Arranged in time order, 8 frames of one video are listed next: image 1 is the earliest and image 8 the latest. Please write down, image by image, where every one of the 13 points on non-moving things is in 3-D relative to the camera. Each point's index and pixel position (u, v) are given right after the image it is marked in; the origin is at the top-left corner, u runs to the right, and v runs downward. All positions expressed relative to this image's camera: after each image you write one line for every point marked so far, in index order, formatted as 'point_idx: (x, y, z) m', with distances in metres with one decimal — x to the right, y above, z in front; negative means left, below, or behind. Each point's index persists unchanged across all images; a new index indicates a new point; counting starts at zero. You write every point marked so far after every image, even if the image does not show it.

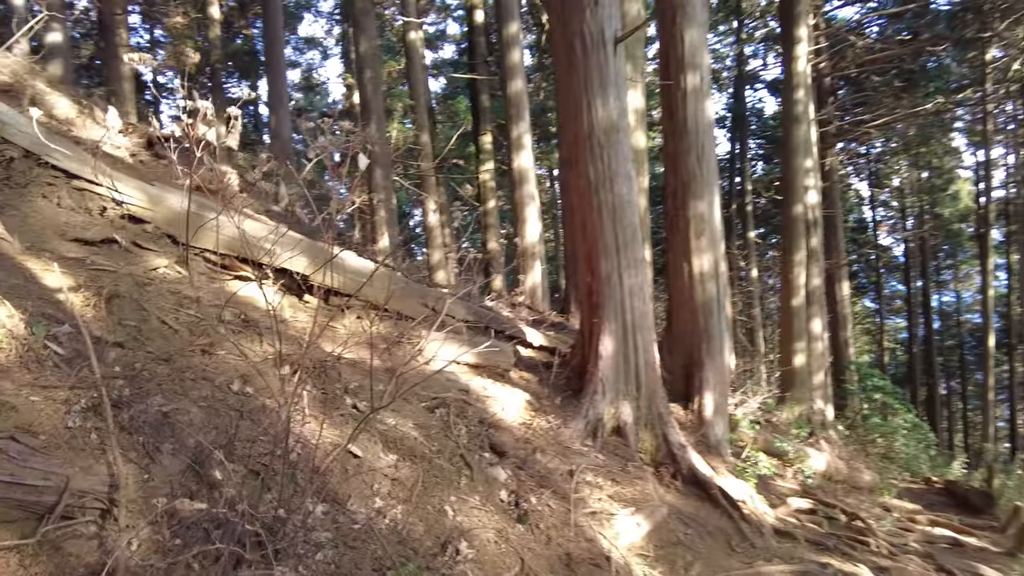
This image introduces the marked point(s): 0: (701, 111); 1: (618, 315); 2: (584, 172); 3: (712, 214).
0: (+2.2, +2.0, +7.5) m
1: (+1.0, -0.2, +6.1) m
2: (+0.7, +1.1, +6.1) m
3: (+2.3, +0.8, +7.5) m
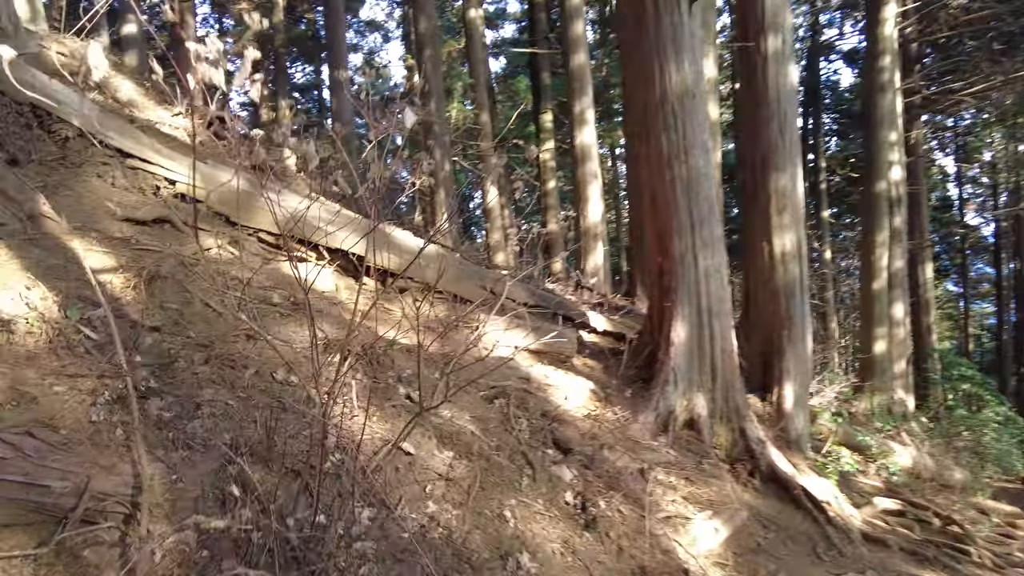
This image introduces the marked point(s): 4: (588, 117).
0: (+2.8, +2.2, +6.9) m
1: (+1.5, -0.1, +5.6) m
2: (+1.2, +1.2, +5.7) m
3: (+2.9, +1.0, +6.9) m
4: (+1.5, +3.3, +12.9) m
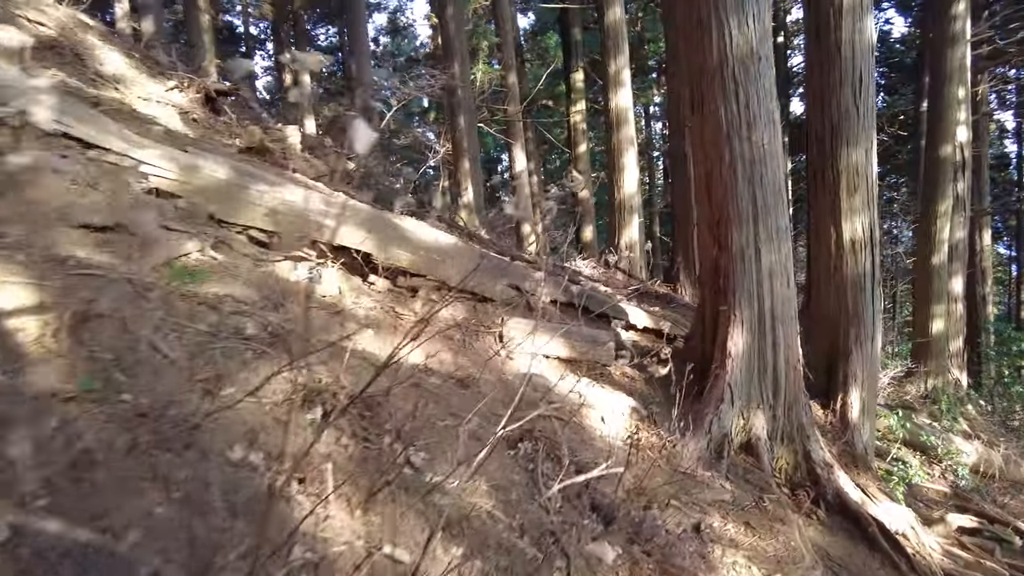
0: (+3.1, +2.3, +5.9) m
1: (+1.7, -0.1, +4.8) m
2: (+1.4, +1.2, +4.8) m
3: (+3.2, +1.1, +5.9) m
4: (+2.0, +3.7, +11.9) m
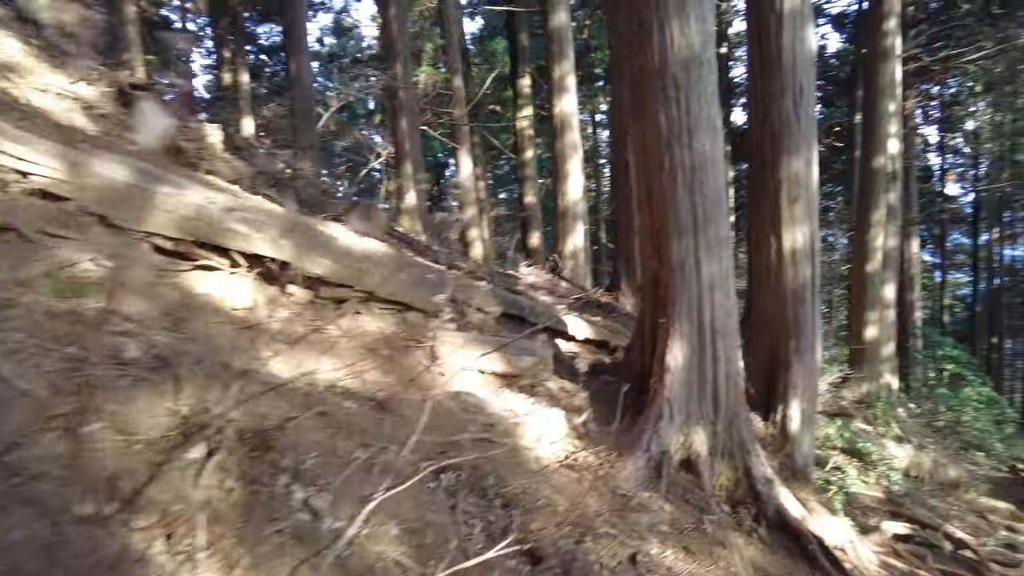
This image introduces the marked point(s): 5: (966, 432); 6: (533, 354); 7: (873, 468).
0: (+2.5, +2.2, +5.8) m
1: (+1.2, -0.2, +4.6) m
2: (+1.0, +1.1, +4.6) m
3: (+2.6, +1.0, +5.9) m
4: (+1.0, +3.6, +11.7) m
5: (+9.2, -2.9, +13.6) m
6: (+0.2, -0.5, +5.0) m
7: (+4.6, -2.3, +8.4) m
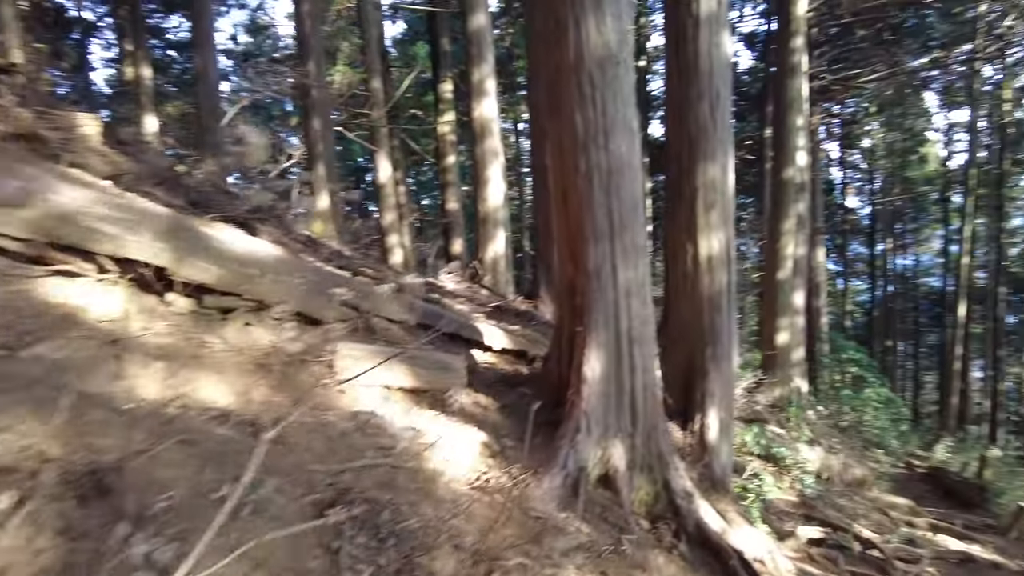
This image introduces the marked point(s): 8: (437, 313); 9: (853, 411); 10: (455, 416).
0: (+1.8, +2.1, +5.8) m
1: (+0.6, -0.2, +4.4) m
2: (+0.4, +1.1, +4.4) m
3: (+1.9, +0.9, +5.9) m
4: (-0.4, +3.5, +11.5) m
5: (+7.6, -3.0, +14.2) m
6: (-0.5, -0.6, +4.7) m
7: (+3.5, -2.4, +8.5) m
8: (-0.6, -0.2, +5.5) m
9: (+7.4, -2.6, +14.5) m
10: (-0.4, -0.9, +4.5) m
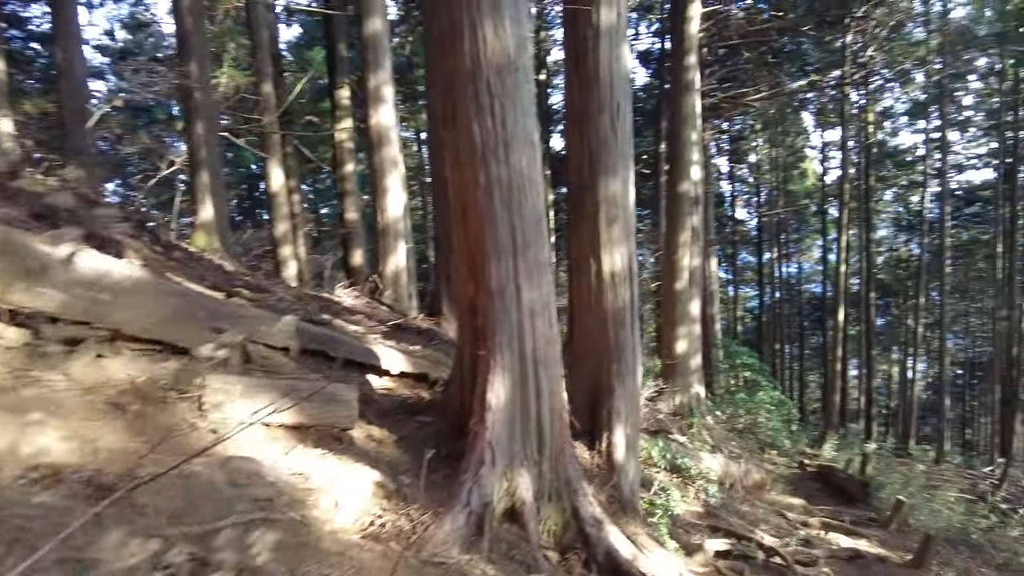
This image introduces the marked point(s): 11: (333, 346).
0: (+0.9, +2.0, +5.7) m
1: (0.0, -0.4, +4.1) m
2: (-0.3, +1.0, +4.1) m
3: (+1.0, +0.8, +5.8) m
4: (-2.1, +3.2, +11.1) m
5: (+5.5, -3.2, +14.7) m
6: (-1.1, -0.7, +4.3) m
7: (+2.3, -2.5, +8.6) m
8: (-1.4, -0.4, +5.1) m
9: (+5.3, -2.8, +15.1) m
10: (-1.0, -1.0, +4.1) m
11: (-1.3, -0.4, +5.0) m
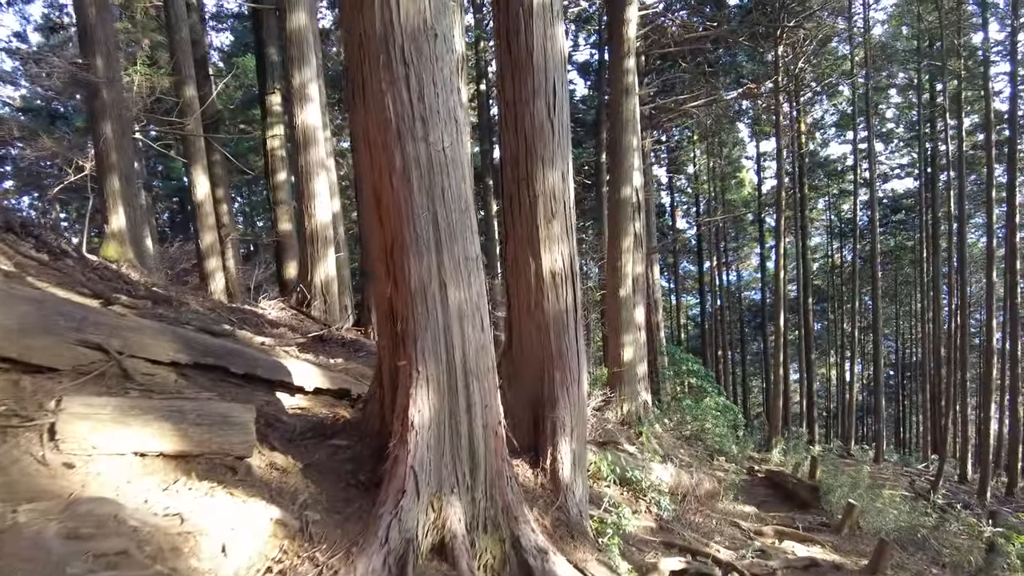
0: (+0.3, +2.0, +5.2) m
1: (-0.4, -0.3, +3.6) m
2: (-0.7, +1.0, +3.5) m
3: (+0.4, +0.8, +5.3) m
4: (-3.1, +3.0, +10.4) m
5: (+4.3, -3.3, +14.5) m
6: (-1.5, -0.7, +3.6) m
7: (+1.6, -2.6, +8.1) m
8: (-1.9, -0.4, +4.4) m
9: (+4.1, -3.0, +14.8) m
10: (-1.4, -1.0, +3.4) m
11: (-1.8, -0.5, +4.3) m
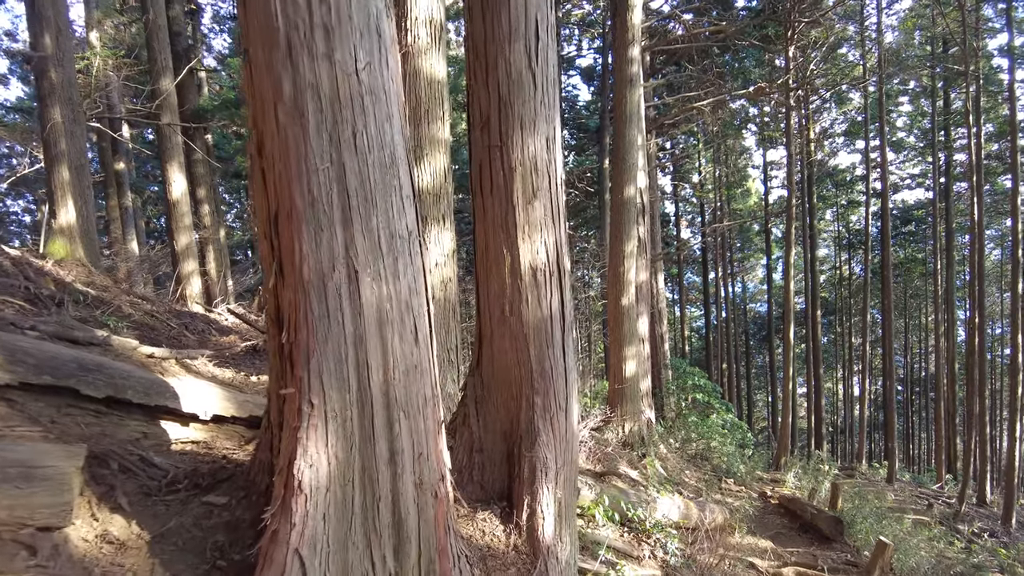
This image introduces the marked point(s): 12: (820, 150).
0: (+0.1, +2.0, +4.1) m
1: (-0.6, -0.3, +2.4) m
2: (-0.9, +1.0, +2.4) m
3: (+0.3, +0.8, +4.1) m
4: (-3.3, +3.0, +9.3) m
5: (+4.2, -3.5, +13.3) m
6: (-1.7, -0.7, +2.4) m
7: (+1.4, -2.6, +6.9) m
8: (-2.1, -0.4, +3.2) m
9: (+3.9, -3.1, +13.6) m
10: (-1.6, -1.0, +2.2) m
11: (-2.0, -0.4, +3.2) m
12: (+9.2, +4.3, +19.6) m
